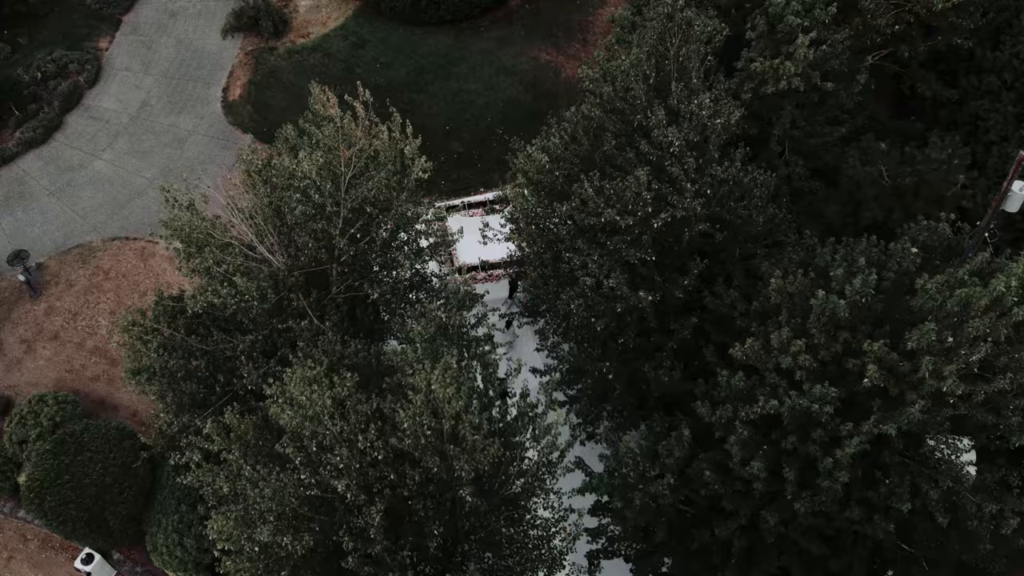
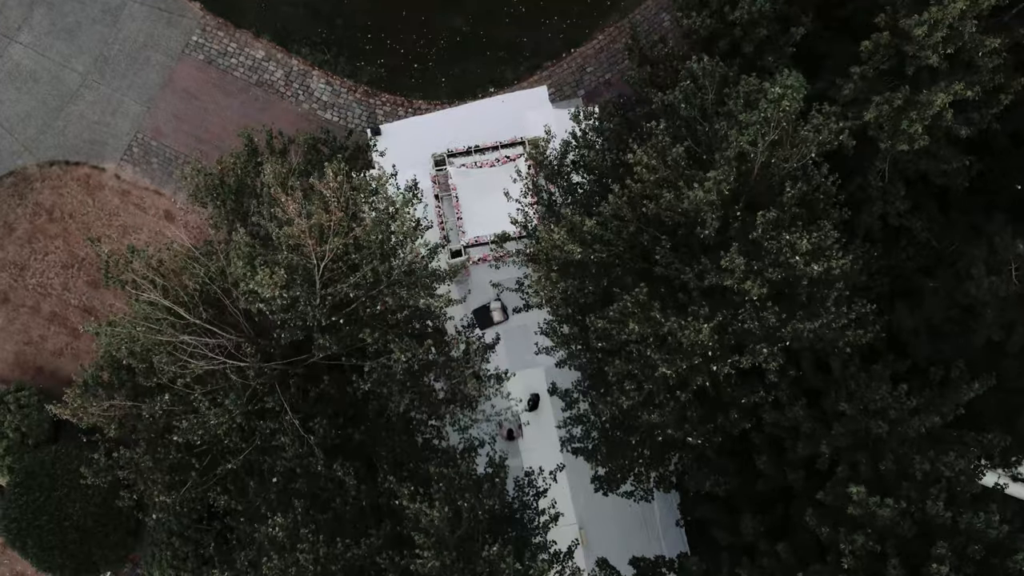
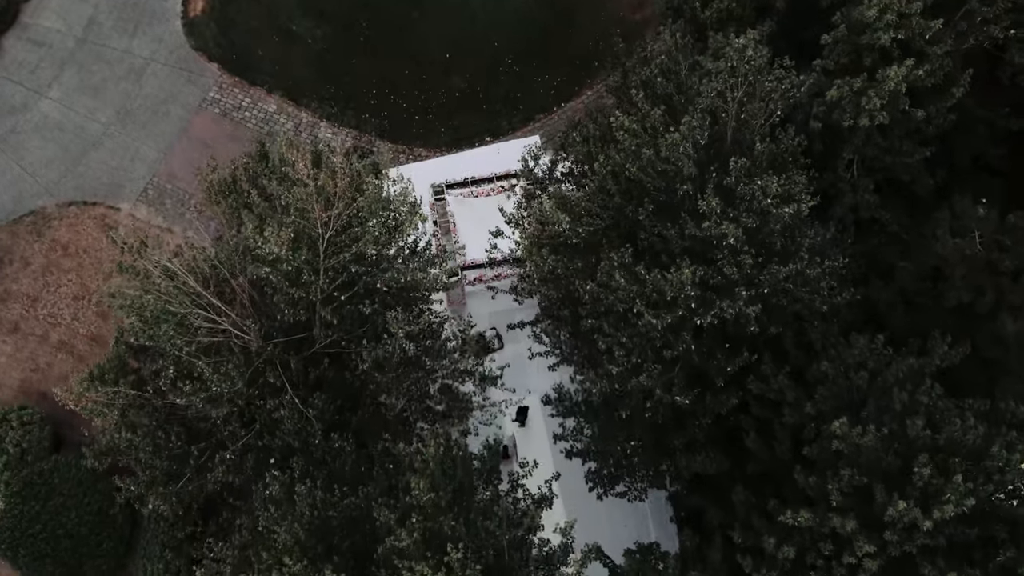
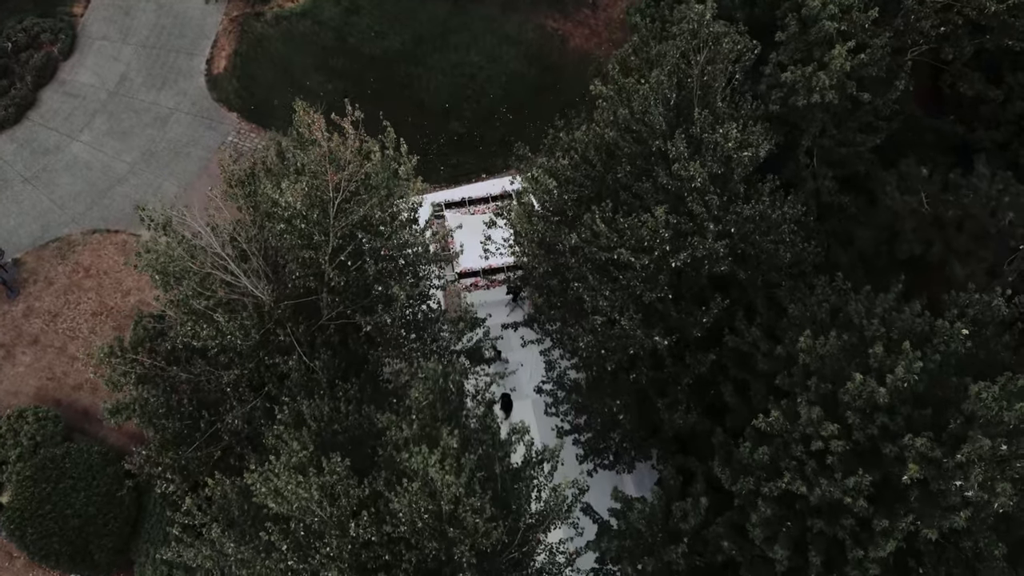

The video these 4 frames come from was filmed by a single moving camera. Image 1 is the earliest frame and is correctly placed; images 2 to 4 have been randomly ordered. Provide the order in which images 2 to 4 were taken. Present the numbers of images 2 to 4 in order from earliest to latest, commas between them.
4, 3, 2
